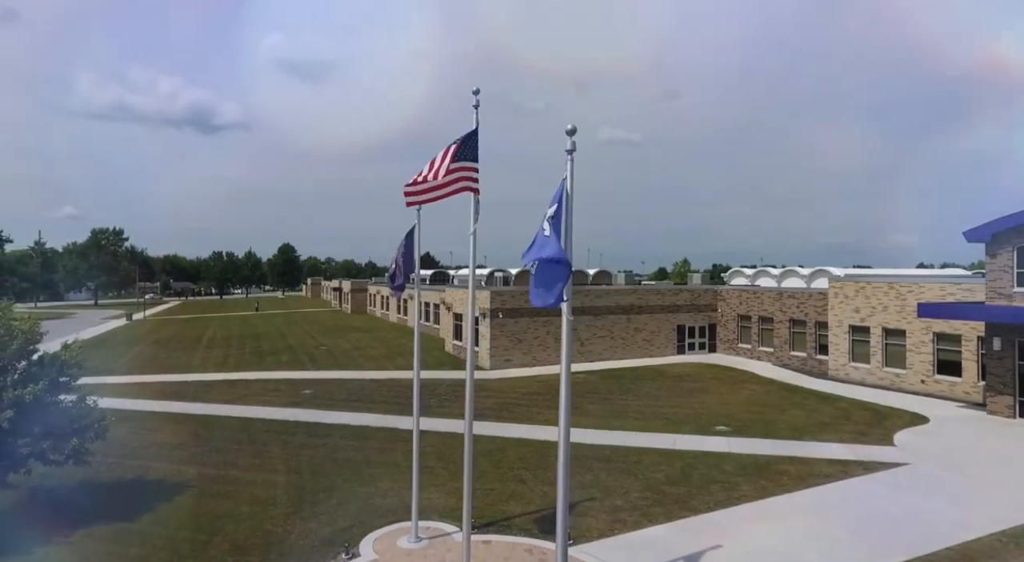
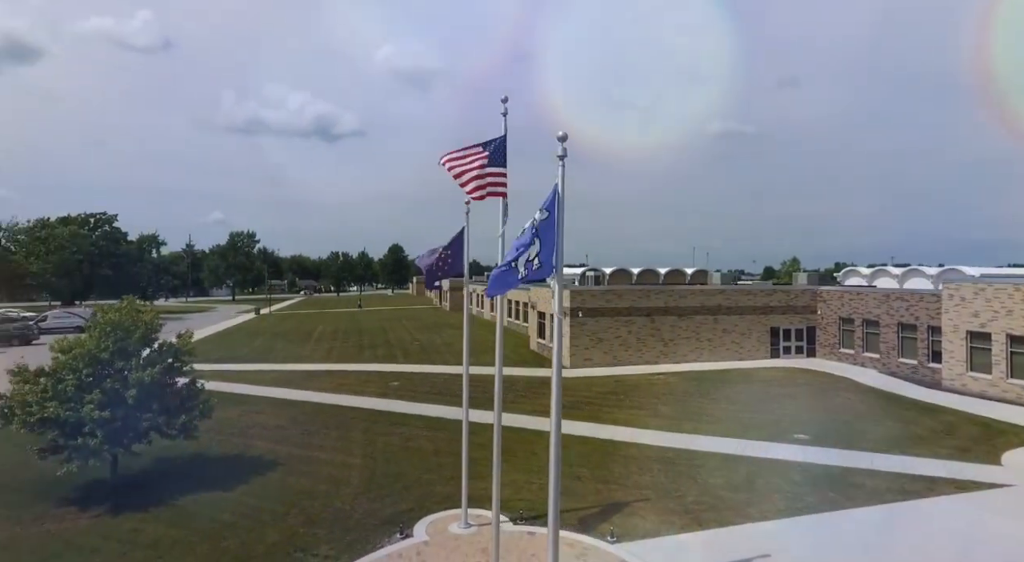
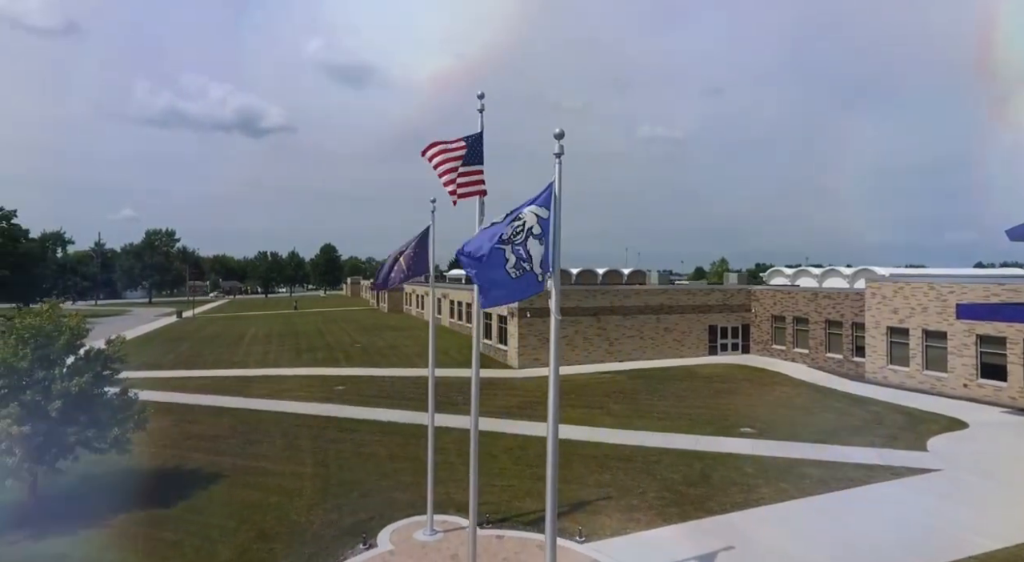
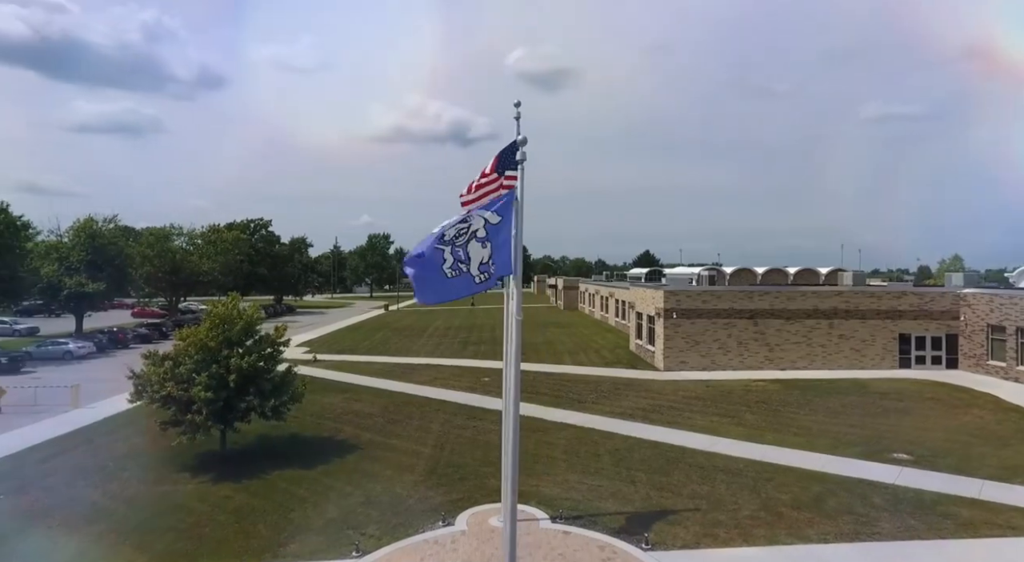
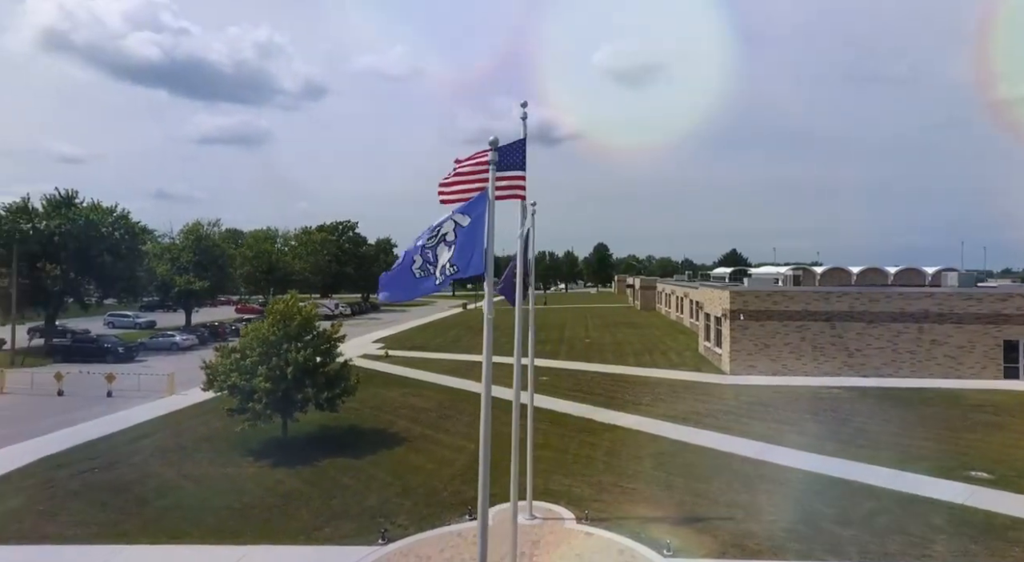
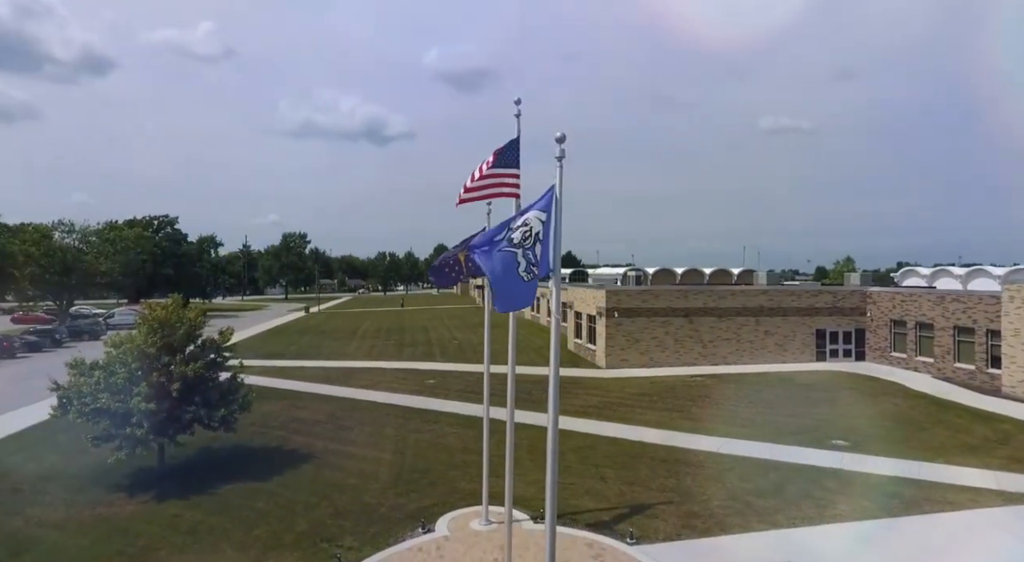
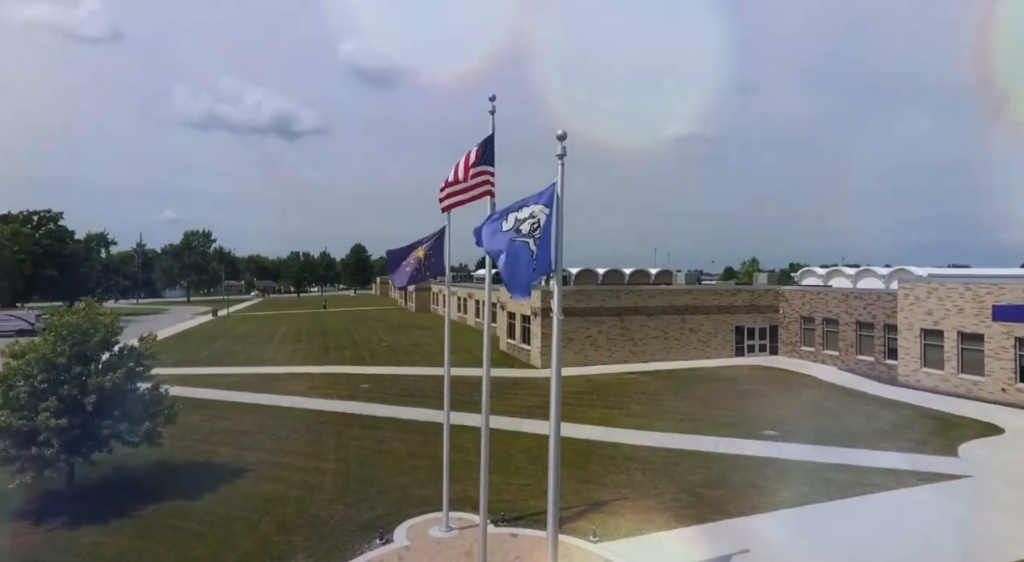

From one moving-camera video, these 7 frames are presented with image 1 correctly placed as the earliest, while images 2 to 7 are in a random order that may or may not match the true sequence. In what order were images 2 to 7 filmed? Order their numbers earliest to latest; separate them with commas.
3, 7, 2, 6, 4, 5
